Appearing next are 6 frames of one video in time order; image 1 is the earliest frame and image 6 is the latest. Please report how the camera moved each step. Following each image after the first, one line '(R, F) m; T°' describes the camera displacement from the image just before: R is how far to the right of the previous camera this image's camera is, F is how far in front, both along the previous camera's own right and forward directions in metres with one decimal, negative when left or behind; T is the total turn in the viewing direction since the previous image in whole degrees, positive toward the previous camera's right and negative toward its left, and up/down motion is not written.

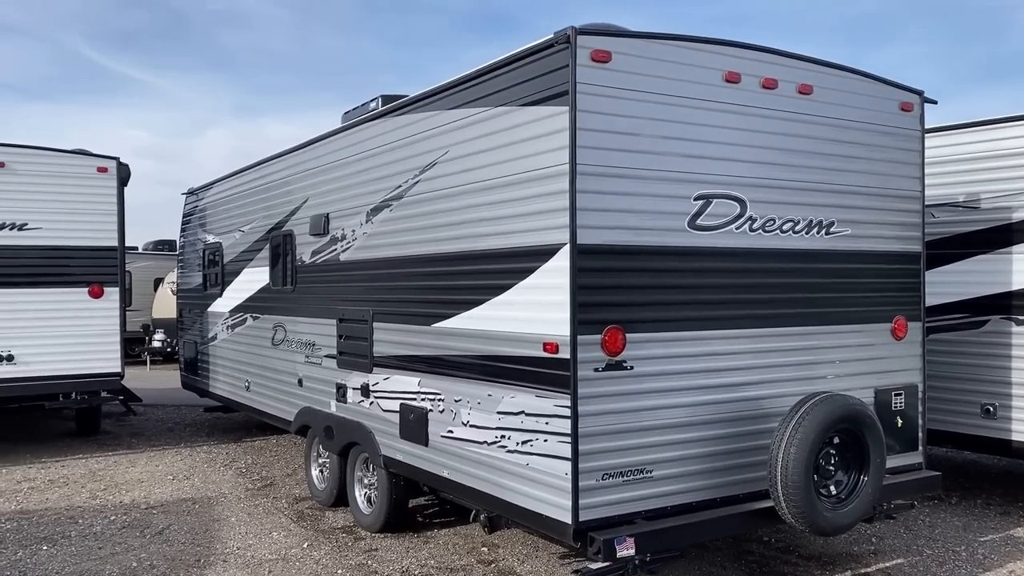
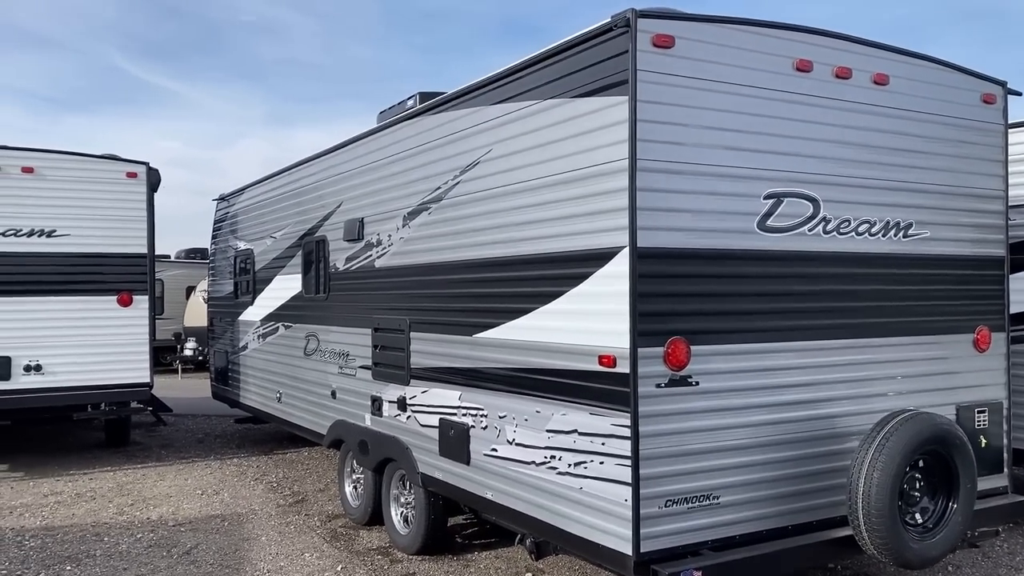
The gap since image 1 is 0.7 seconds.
(-0.1, +0.3) m; -2°
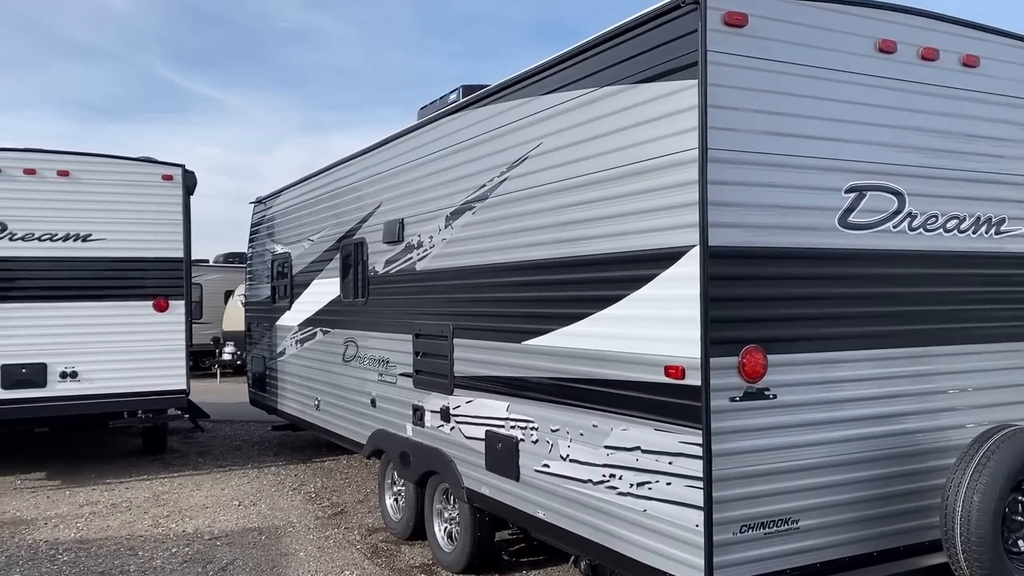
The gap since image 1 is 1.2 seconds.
(-0.1, +0.3) m; -2°
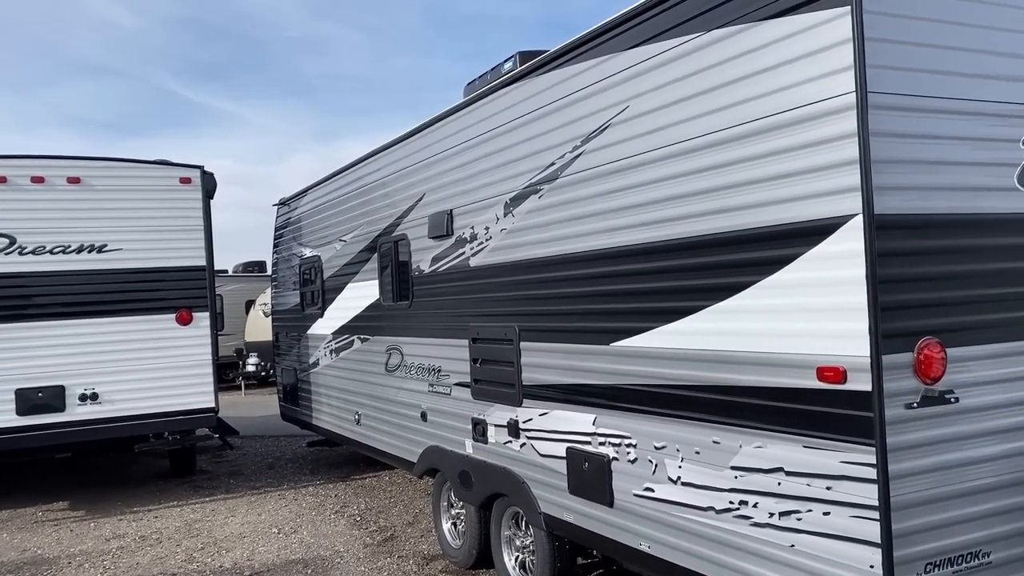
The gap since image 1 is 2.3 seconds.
(-0.3, +0.6) m; -1°
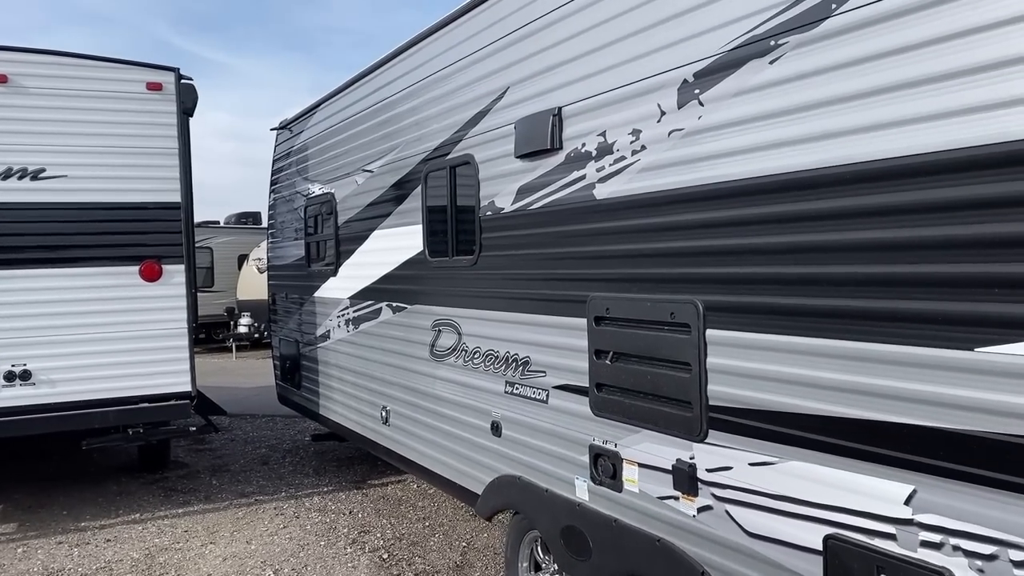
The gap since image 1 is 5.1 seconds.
(-0.5, +1.8) m; 0°
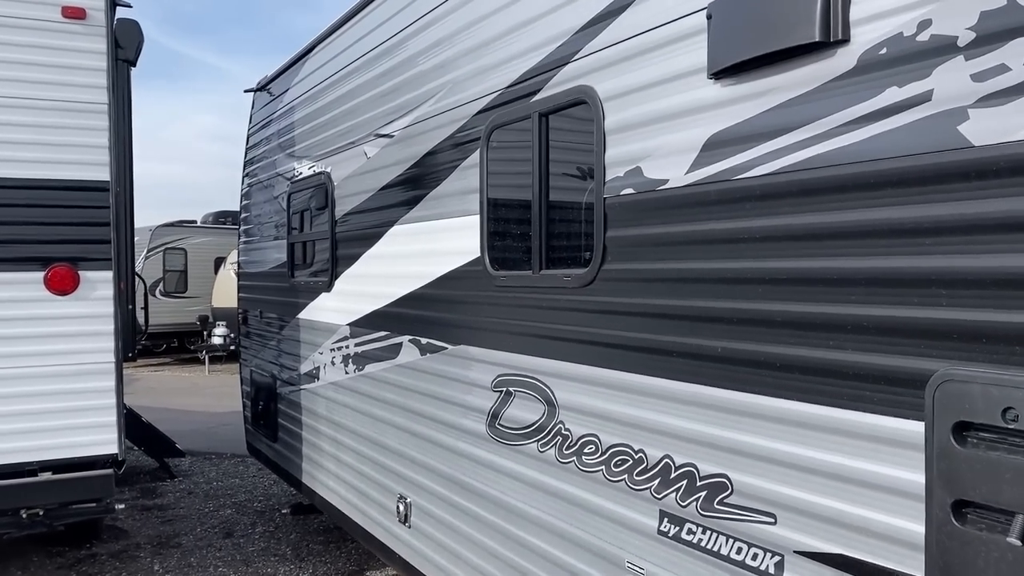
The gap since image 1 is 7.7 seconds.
(-0.4, +1.6) m; +1°
